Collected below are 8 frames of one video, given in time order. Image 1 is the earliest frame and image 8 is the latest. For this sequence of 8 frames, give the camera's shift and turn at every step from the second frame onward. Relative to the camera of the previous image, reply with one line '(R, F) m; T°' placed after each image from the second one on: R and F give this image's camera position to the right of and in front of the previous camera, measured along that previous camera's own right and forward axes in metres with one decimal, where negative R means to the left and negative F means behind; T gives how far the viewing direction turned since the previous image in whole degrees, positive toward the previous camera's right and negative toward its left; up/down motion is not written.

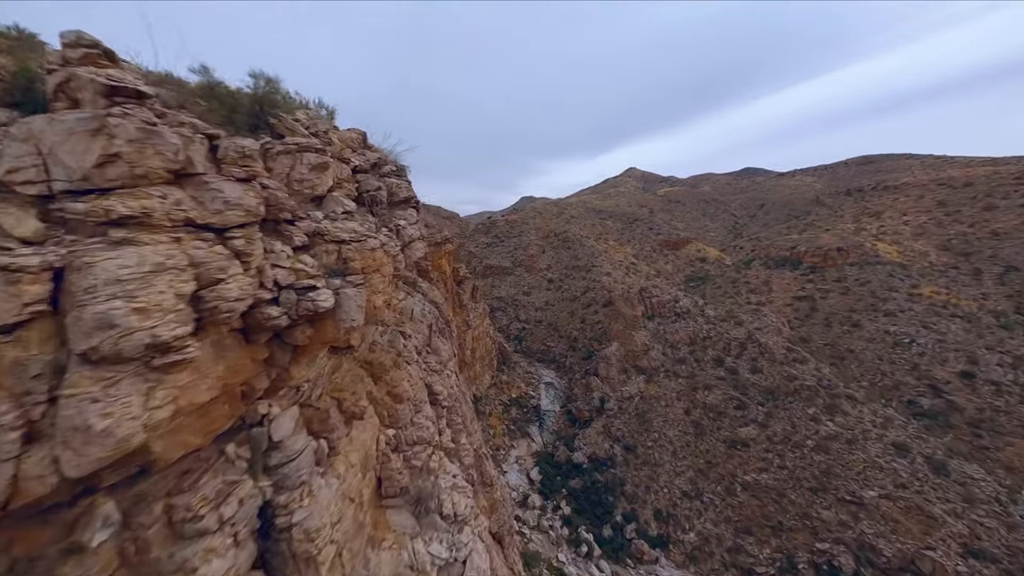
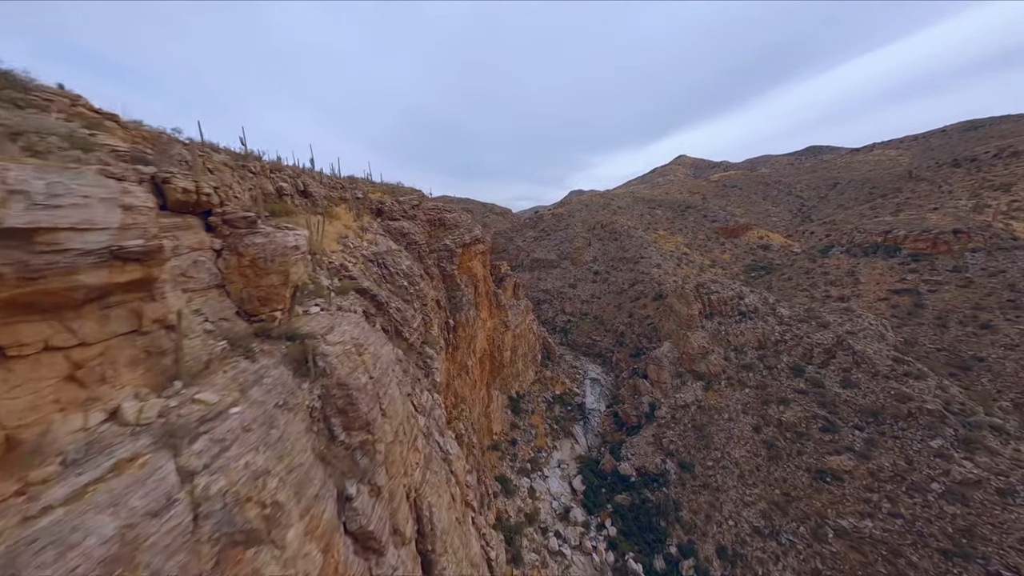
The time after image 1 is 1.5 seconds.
(+0.4, +1.7) m; -8°
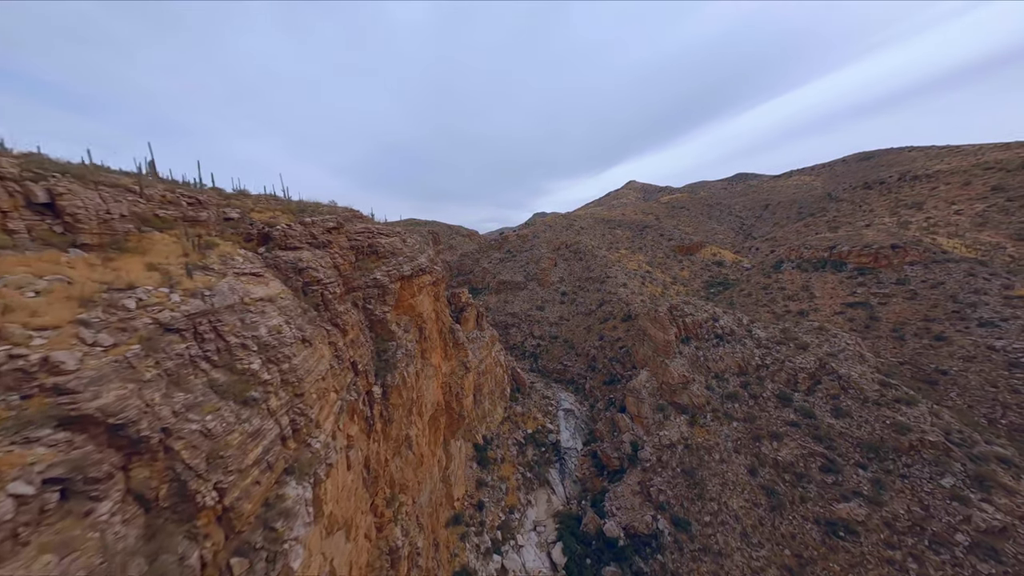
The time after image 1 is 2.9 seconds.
(+0.5, +2.9) m; +6°
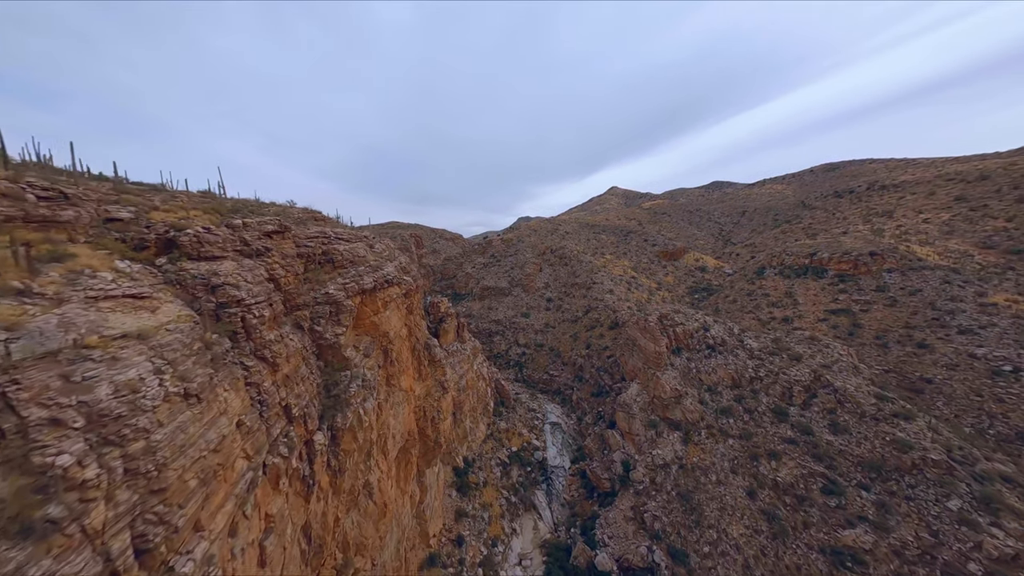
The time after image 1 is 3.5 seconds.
(+0.1, +1.5) m; +3°
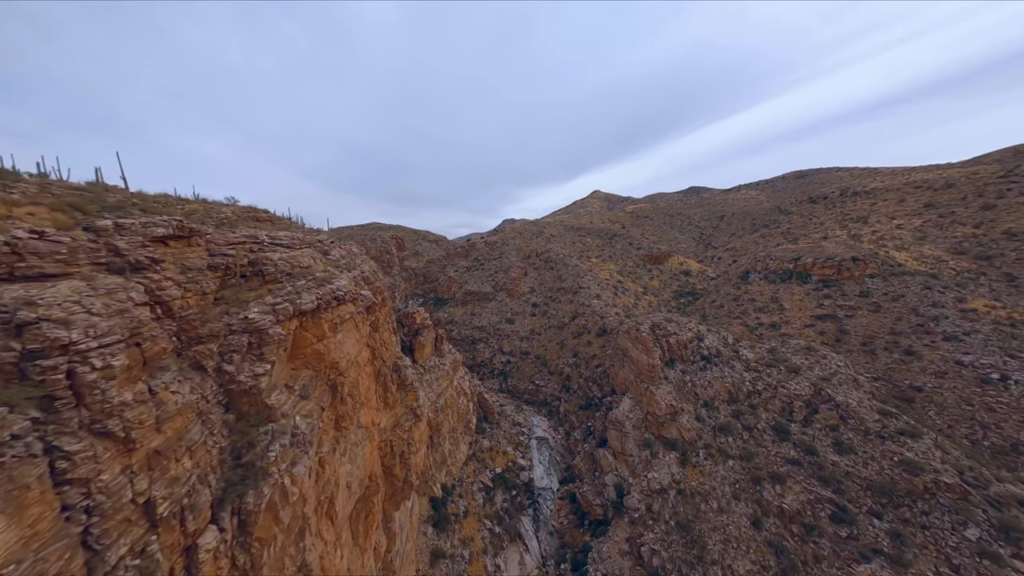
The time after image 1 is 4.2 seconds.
(+0.1, +1.7) m; +3°
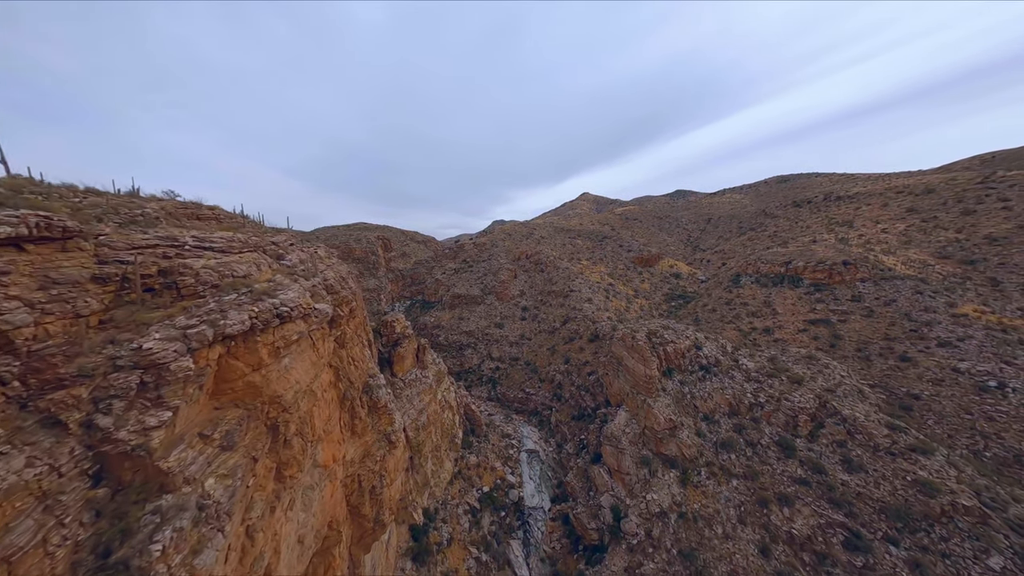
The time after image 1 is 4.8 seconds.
(+0.1, +1.4) m; +2°
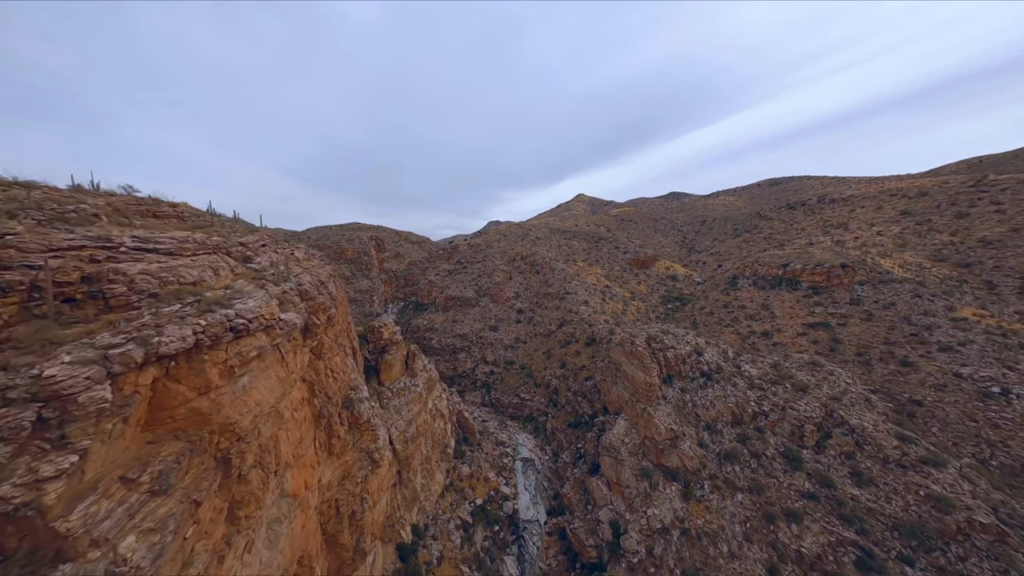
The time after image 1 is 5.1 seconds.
(0.0, +0.8) m; +1°
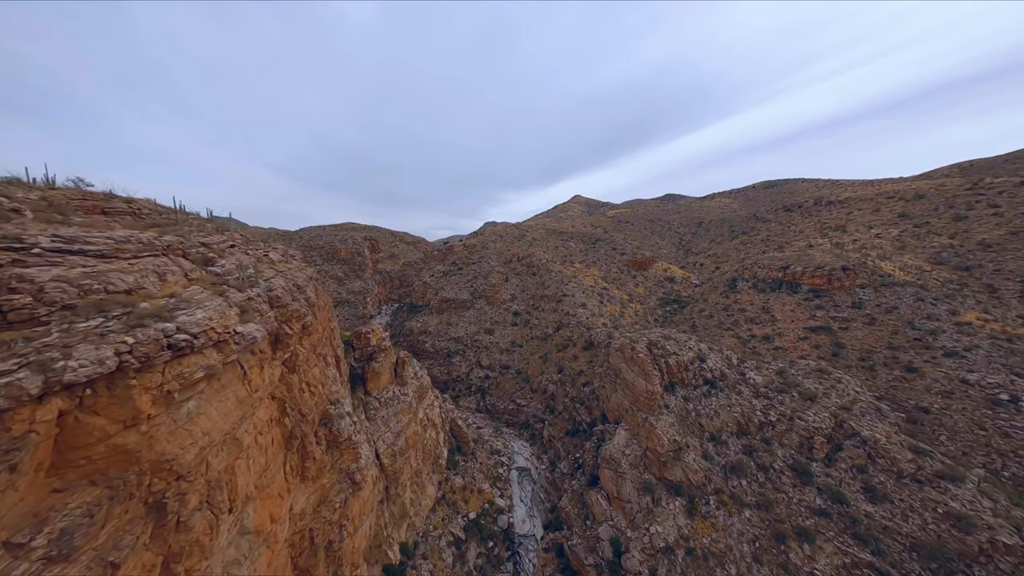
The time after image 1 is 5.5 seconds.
(+0.1, +0.8) m; +1°
